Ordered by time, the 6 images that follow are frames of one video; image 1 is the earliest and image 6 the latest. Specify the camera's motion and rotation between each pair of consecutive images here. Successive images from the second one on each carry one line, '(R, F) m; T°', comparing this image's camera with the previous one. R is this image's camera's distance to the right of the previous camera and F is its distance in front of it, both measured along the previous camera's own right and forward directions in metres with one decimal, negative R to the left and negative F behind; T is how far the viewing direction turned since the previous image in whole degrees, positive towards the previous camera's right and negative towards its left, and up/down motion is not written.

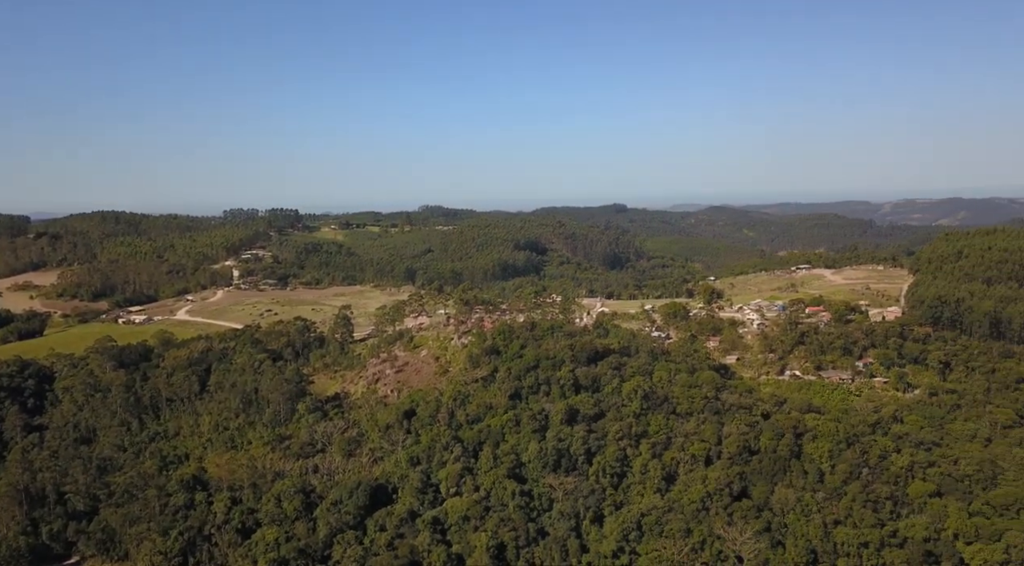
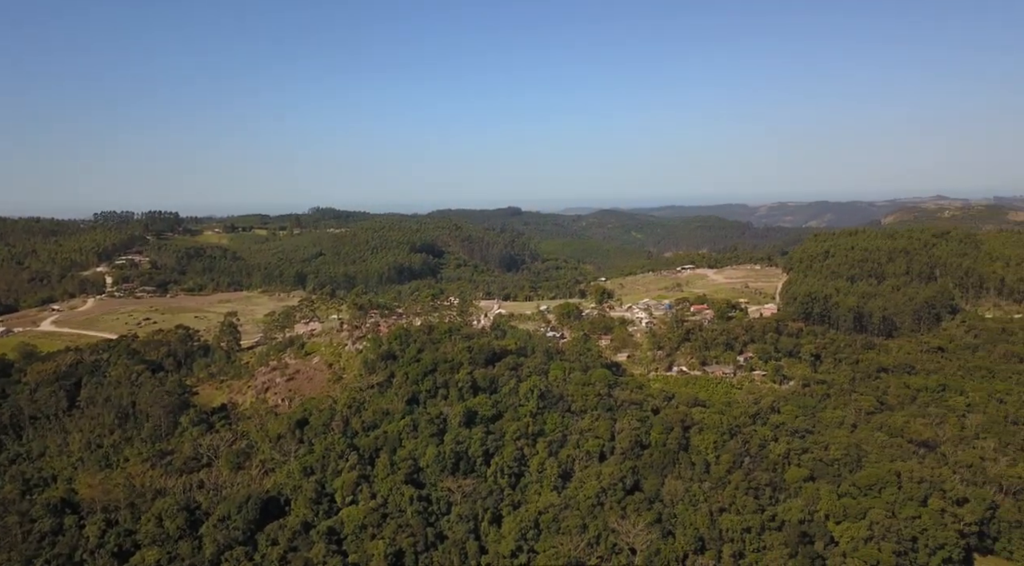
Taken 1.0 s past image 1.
(+0.7, 0.0) m; +7°
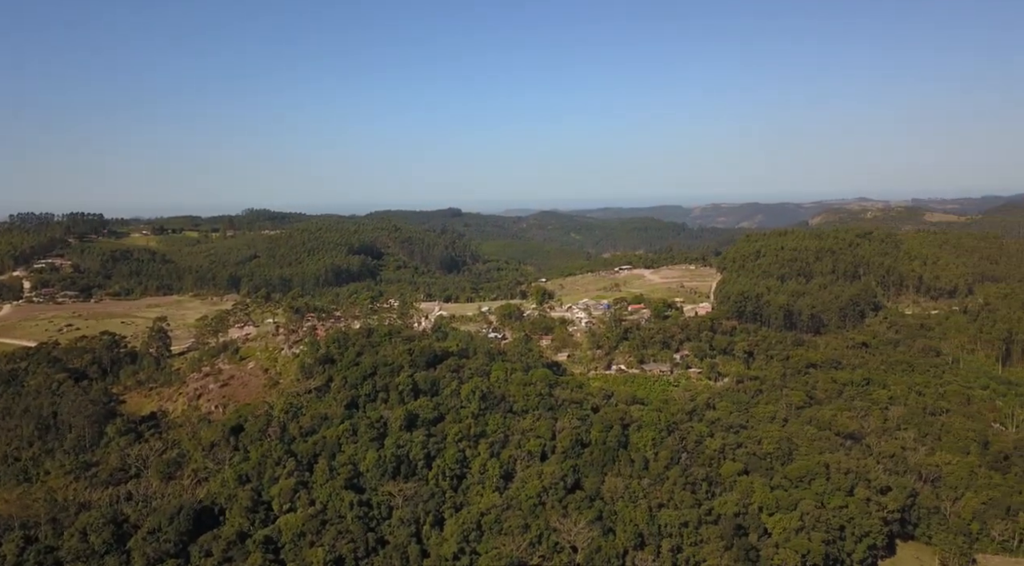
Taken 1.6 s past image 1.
(+0.4, 0.0) m; +4°
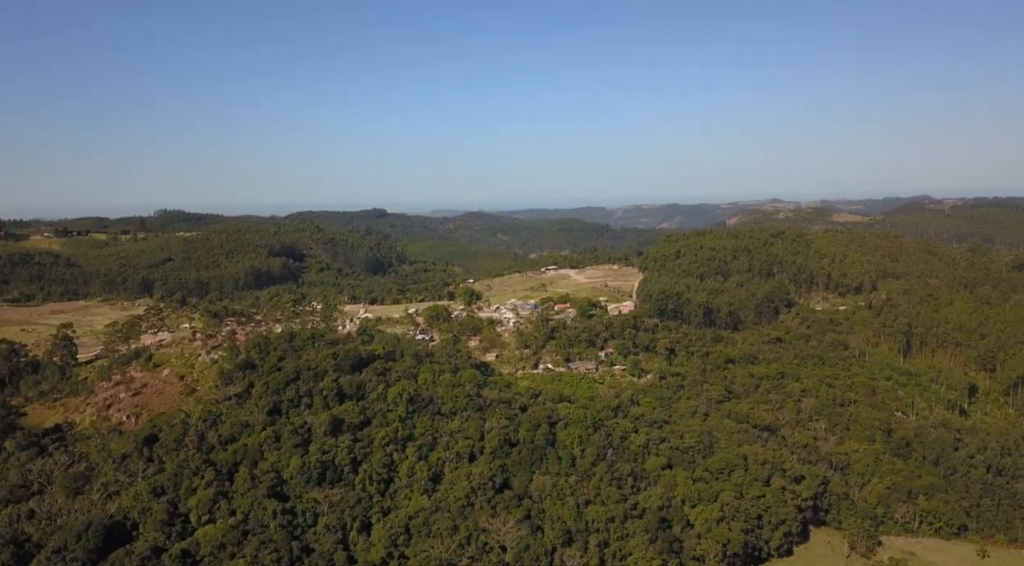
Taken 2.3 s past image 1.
(+0.5, 0.0) m; +5°
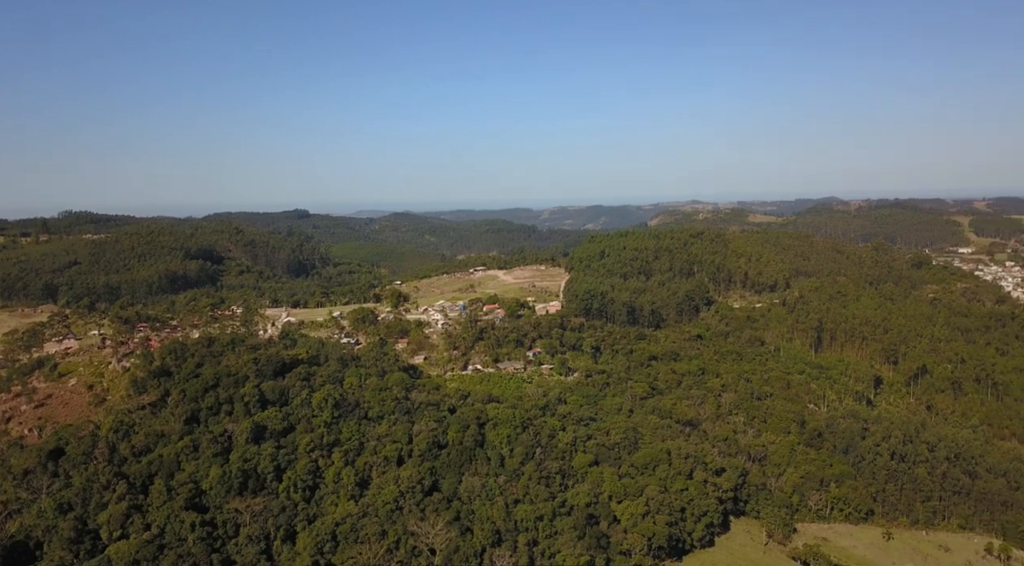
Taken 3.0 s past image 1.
(+0.5, 0.0) m; +5°
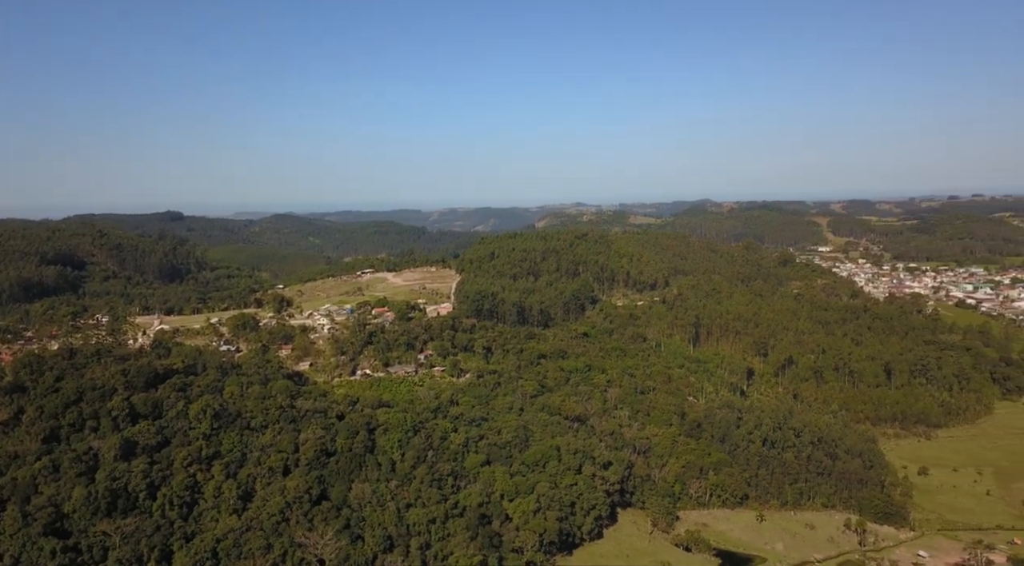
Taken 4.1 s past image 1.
(+0.7, -0.1) m; +8°
